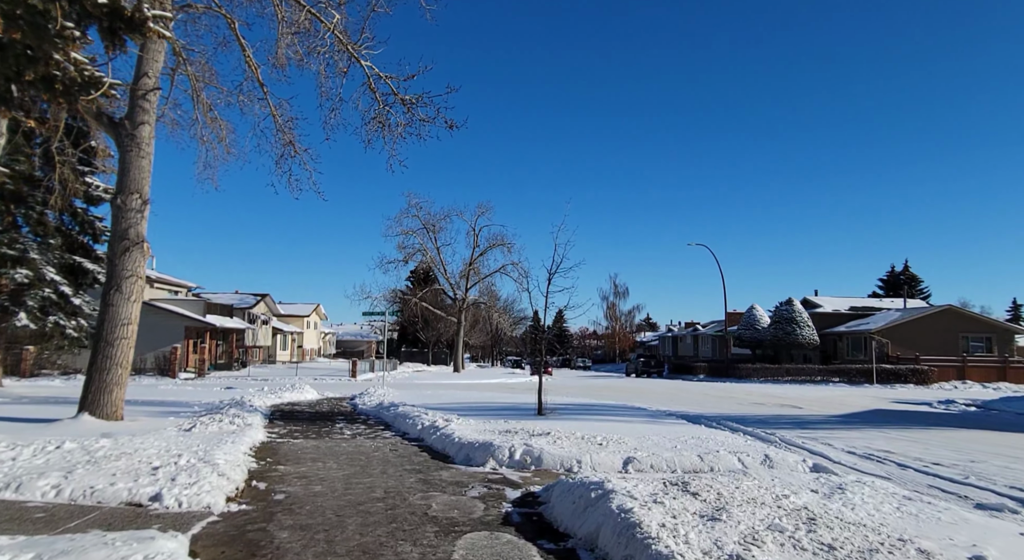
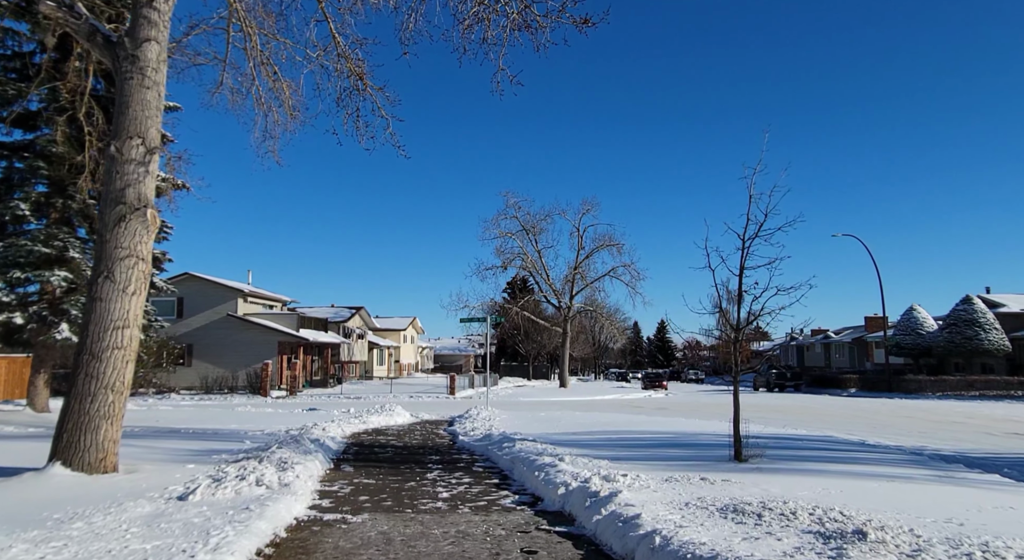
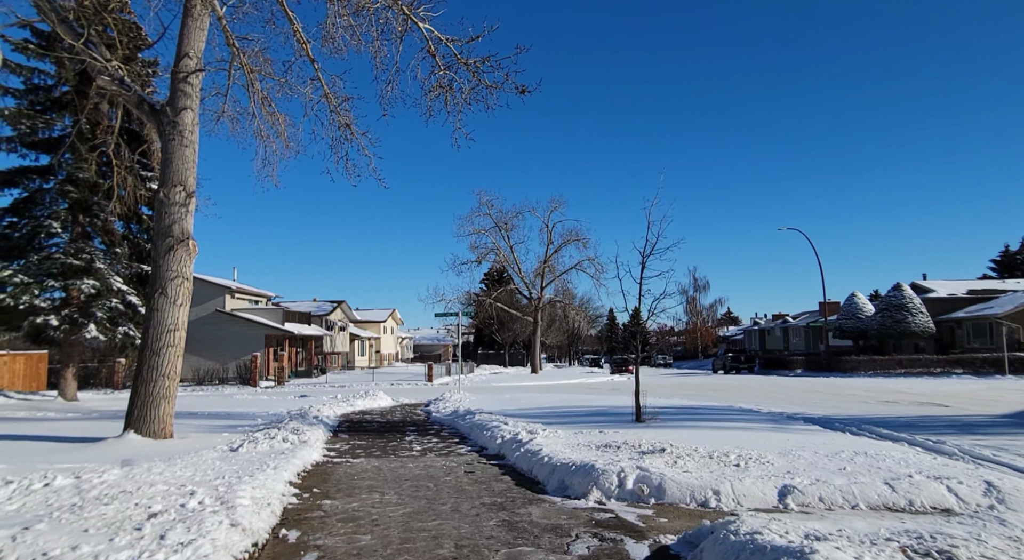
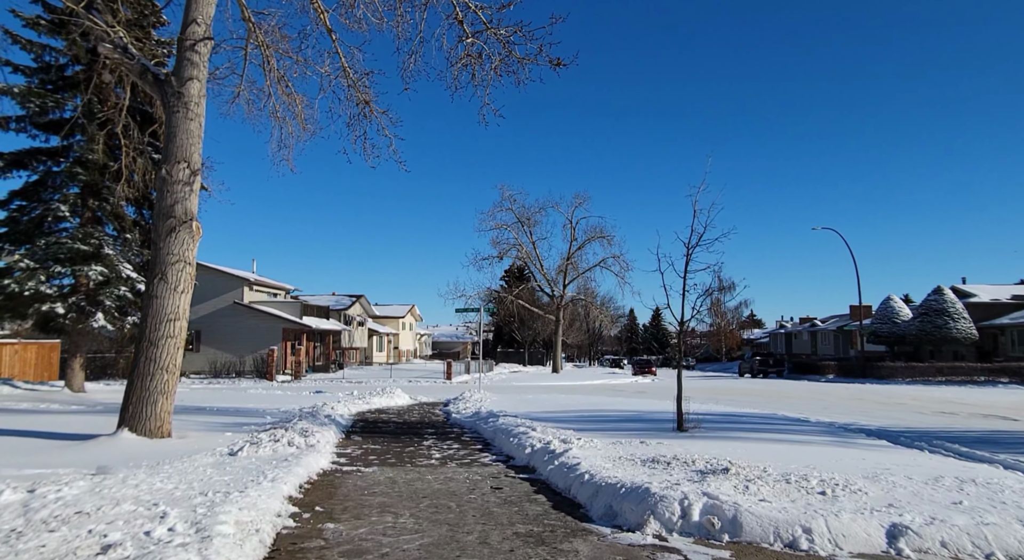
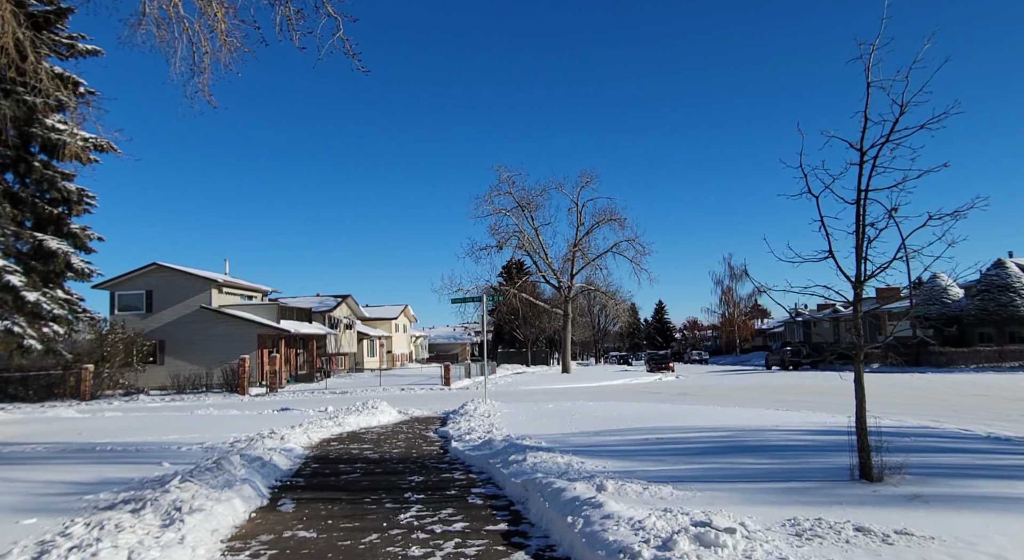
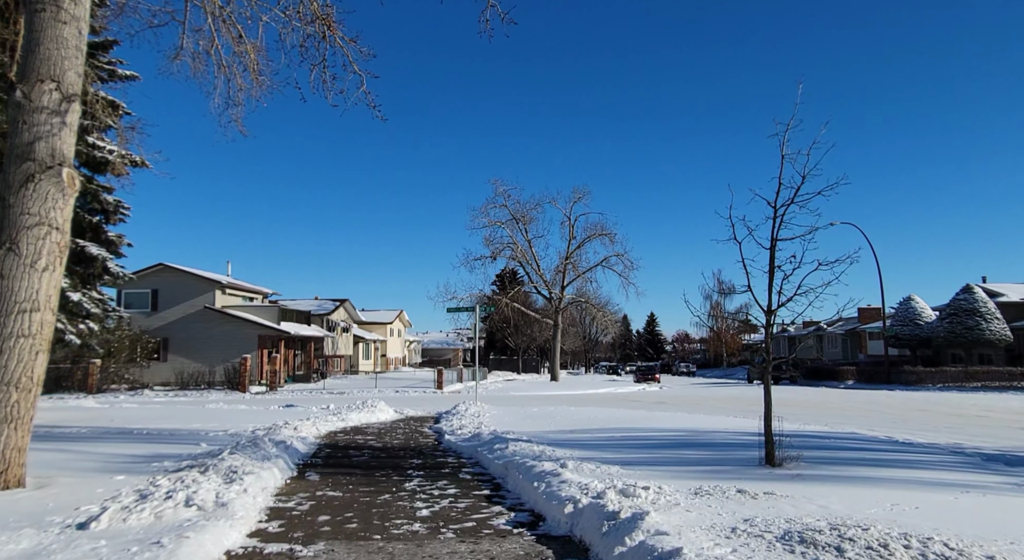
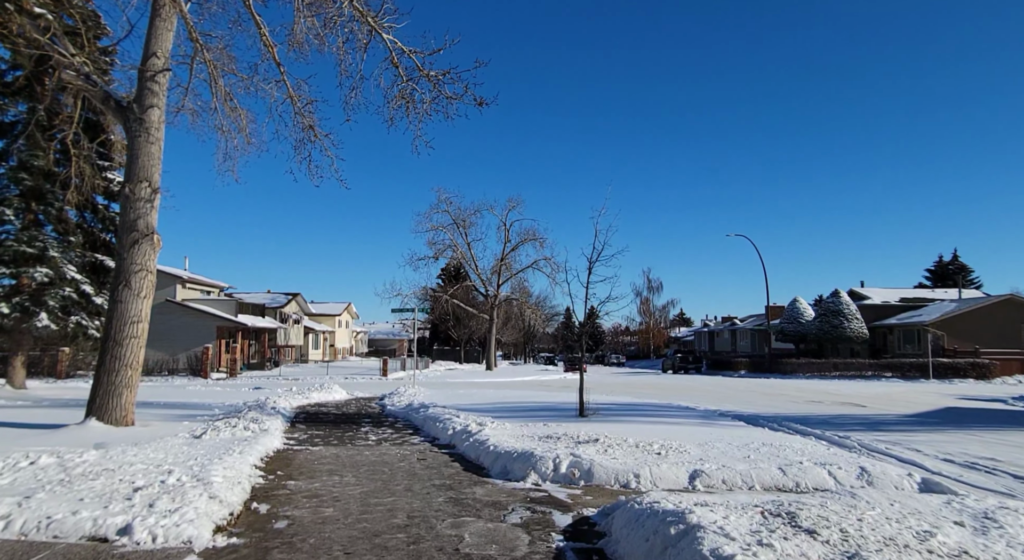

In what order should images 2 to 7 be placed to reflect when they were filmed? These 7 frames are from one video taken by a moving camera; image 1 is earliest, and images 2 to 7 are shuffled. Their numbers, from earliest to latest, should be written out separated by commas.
7, 3, 4, 2, 6, 5
